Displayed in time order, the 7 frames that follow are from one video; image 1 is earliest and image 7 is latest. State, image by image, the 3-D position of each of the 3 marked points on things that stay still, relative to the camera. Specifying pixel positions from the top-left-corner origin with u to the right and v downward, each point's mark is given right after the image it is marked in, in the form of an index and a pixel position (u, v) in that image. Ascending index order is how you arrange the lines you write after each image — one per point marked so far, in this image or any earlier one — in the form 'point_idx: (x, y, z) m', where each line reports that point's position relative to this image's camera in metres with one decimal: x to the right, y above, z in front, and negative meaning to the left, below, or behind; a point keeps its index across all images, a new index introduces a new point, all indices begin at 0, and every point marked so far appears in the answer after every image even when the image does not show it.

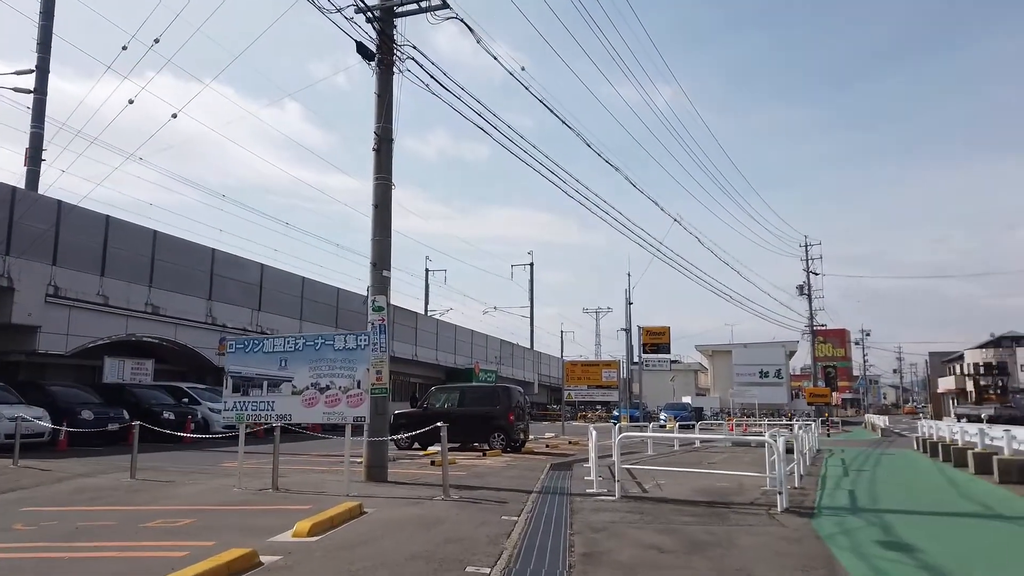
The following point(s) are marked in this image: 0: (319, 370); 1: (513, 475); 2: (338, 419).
0: (-2.7, -1.2, +10.6) m
1: (0.0, -3.3, +13.3) m
2: (-2.4, -1.8, +10.3) m
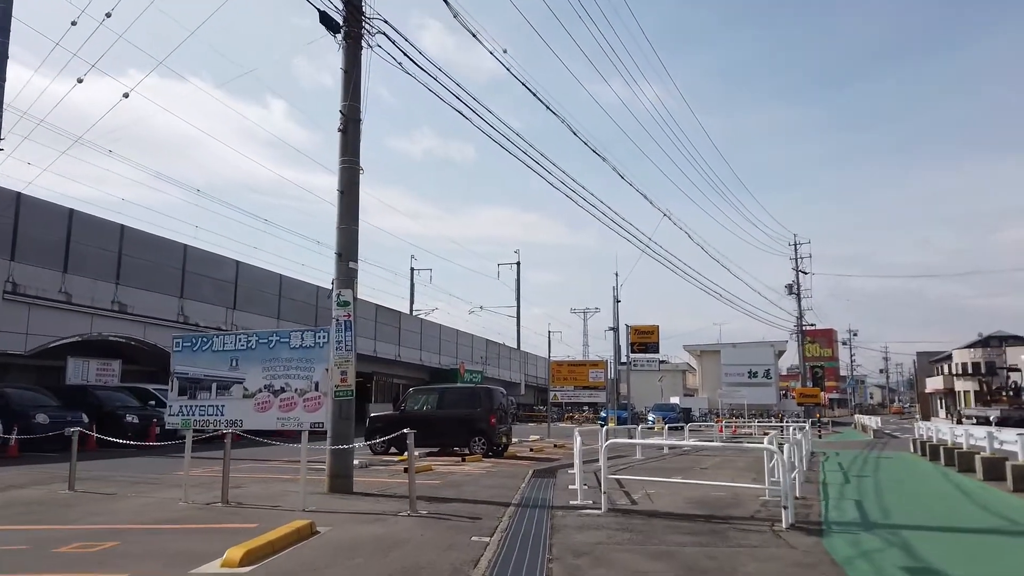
0: (-3.1, -1.1, +9.6) m
1: (-0.3, -3.2, +12.3) m
2: (-2.7, -1.7, +9.3) m
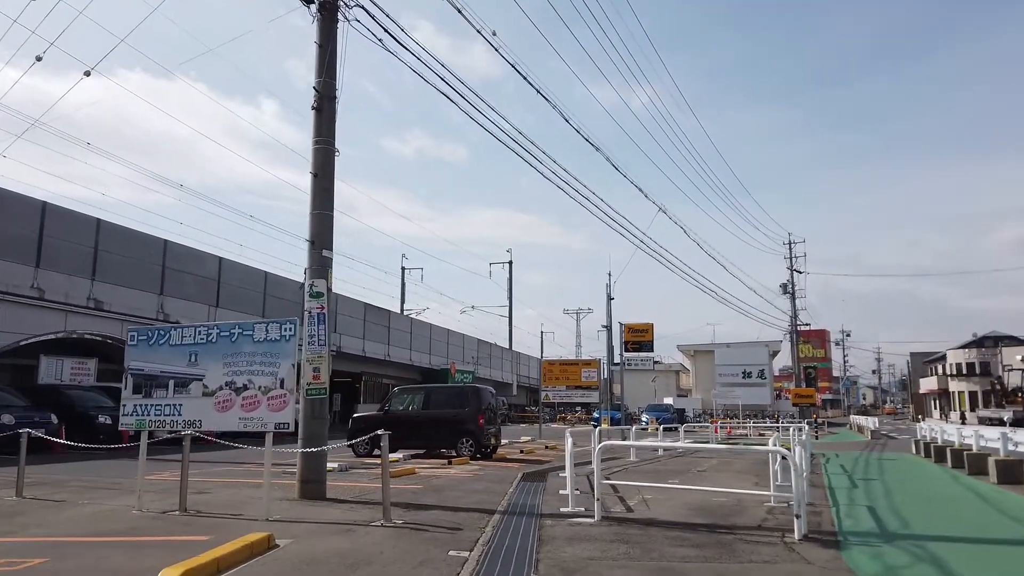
0: (-3.2, -0.9, +8.7) m
1: (-0.5, -3.1, +11.5) m
2: (-2.9, -1.6, +8.5) m
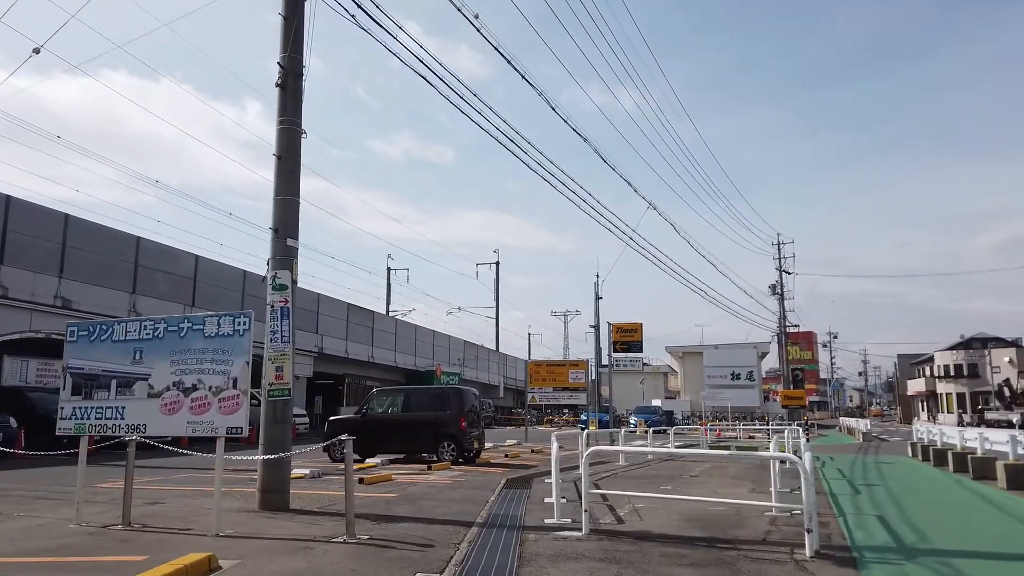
0: (-3.4, -0.8, +7.9) m
1: (-0.8, -3.0, +10.7) m
2: (-3.1, -1.5, +7.6) m
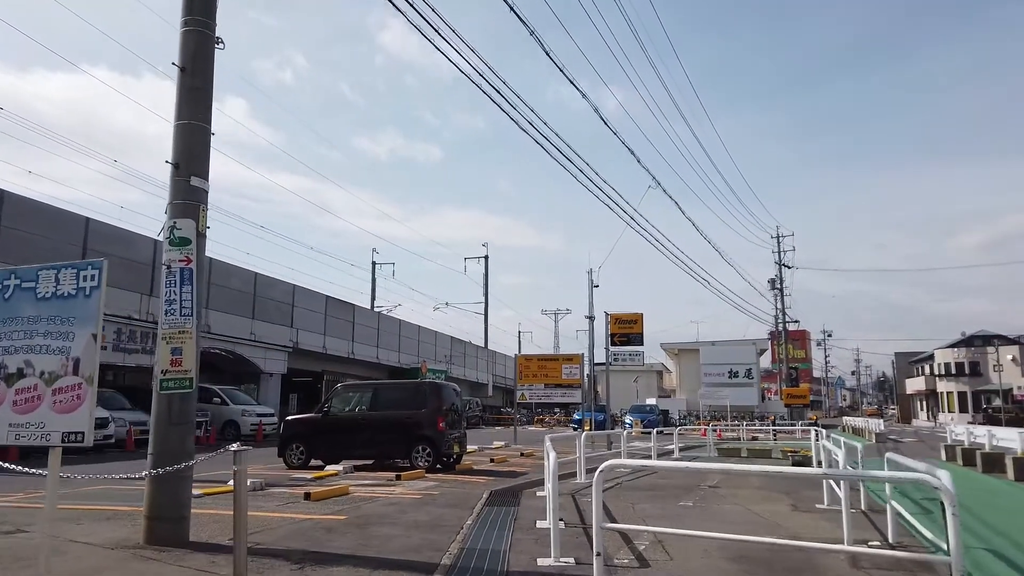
0: (-3.6, -0.4, +5.4) m
1: (-1.0, -2.6, +8.2) m
2: (-3.2, -1.0, +5.1) m
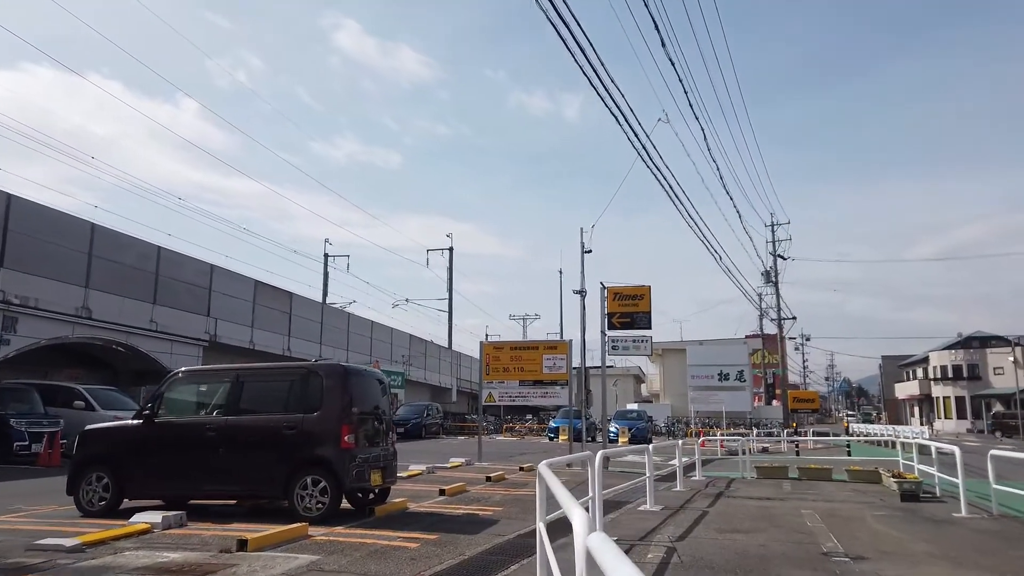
0: (-3.6, +0.7, -1.0) m
1: (-1.2, -1.5, +1.9) m
2: (-3.3, +0.1, -1.3) m
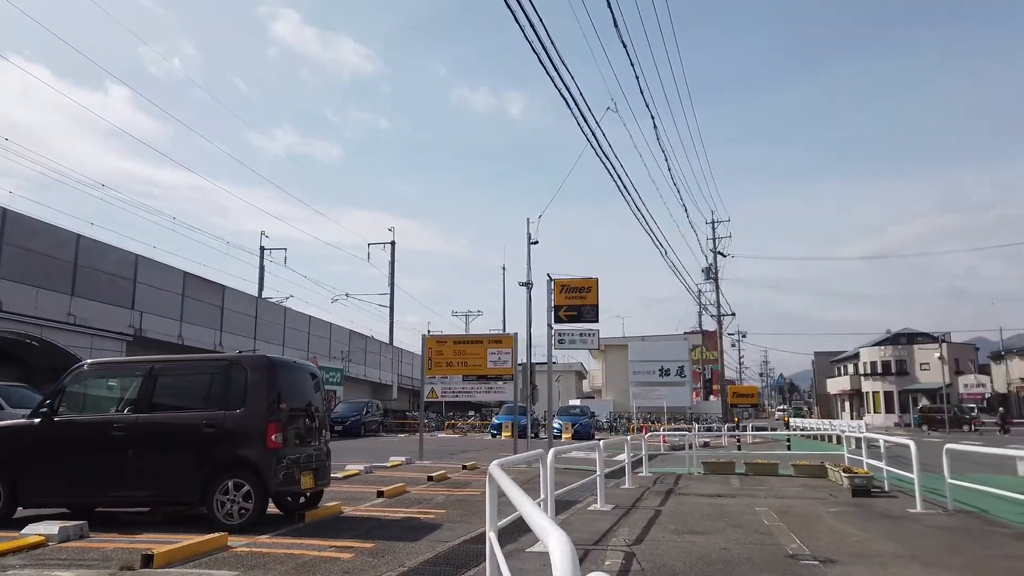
0: (-3.5, +0.9, -1.9) m
1: (-1.2, -1.4, +1.2) m
2: (-3.1, +0.2, -2.2) m
